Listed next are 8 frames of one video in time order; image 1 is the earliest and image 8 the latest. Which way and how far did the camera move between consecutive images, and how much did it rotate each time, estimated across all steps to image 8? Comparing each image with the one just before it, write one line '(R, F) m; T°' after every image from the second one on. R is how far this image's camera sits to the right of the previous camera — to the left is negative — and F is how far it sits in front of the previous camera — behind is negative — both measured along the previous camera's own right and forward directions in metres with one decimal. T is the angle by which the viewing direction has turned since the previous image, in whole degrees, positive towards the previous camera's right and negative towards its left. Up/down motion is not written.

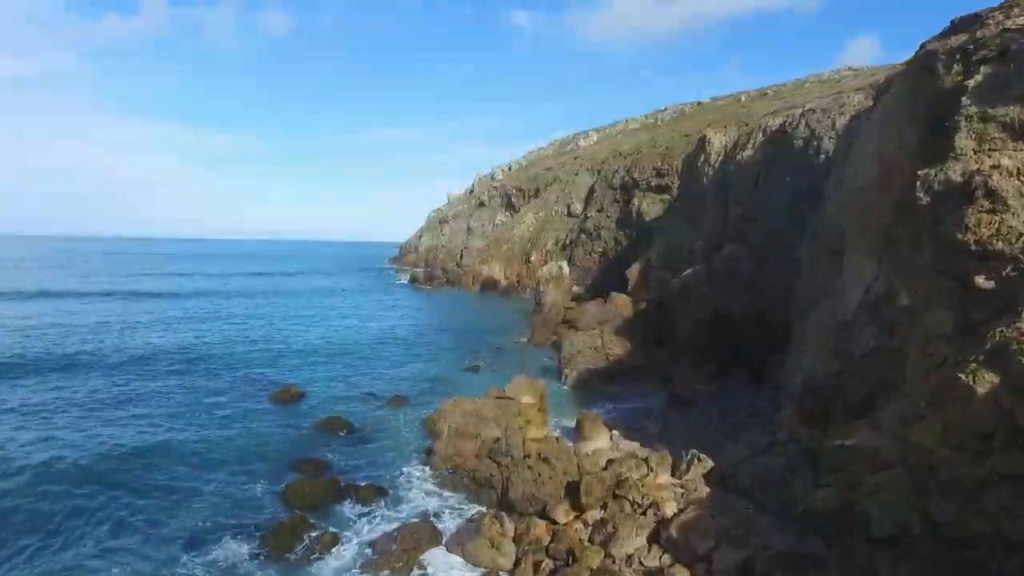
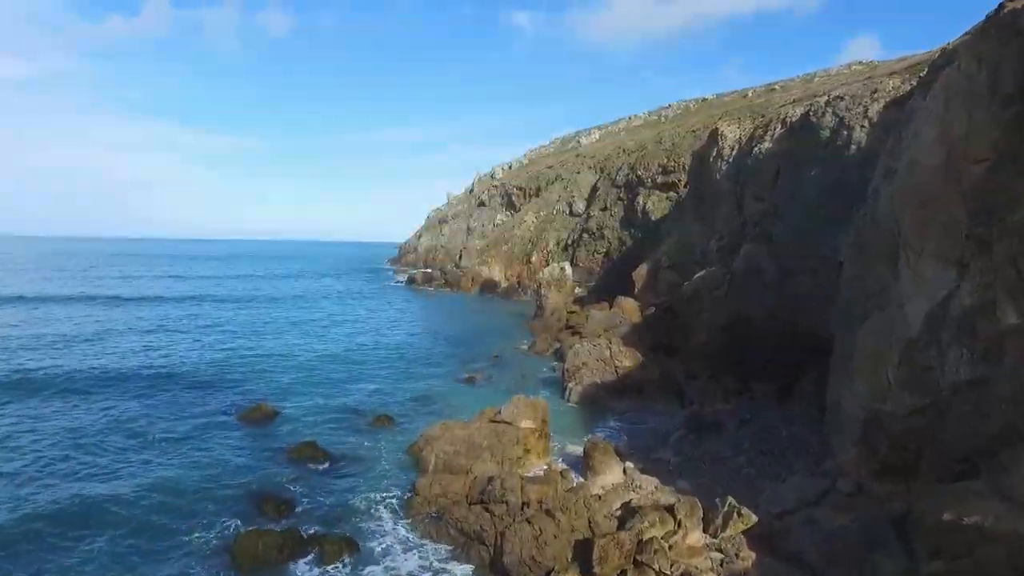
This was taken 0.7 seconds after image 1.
(+0.1, +2.7) m; 0°
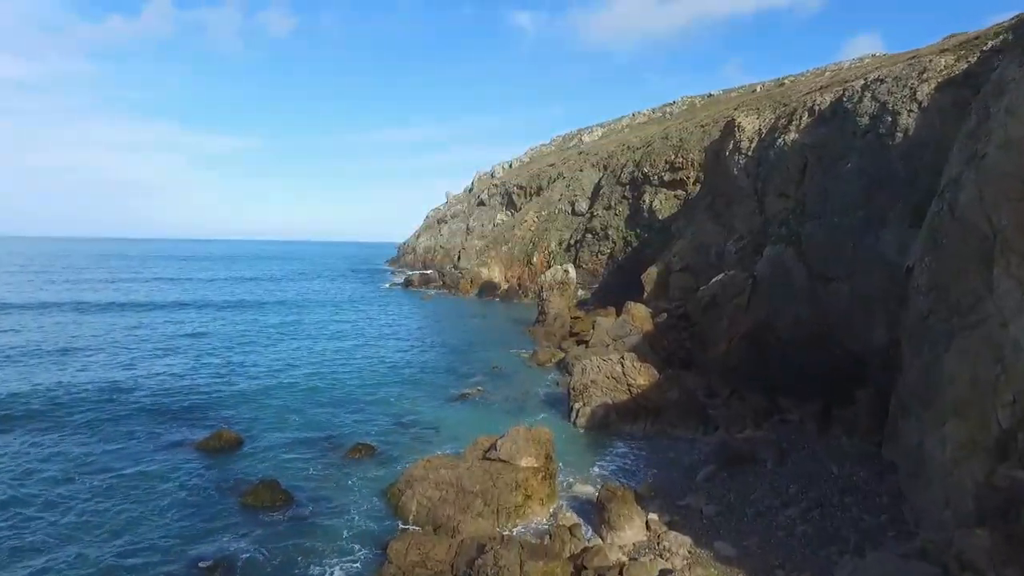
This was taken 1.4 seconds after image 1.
(+0.1, +3.0) m; 0°
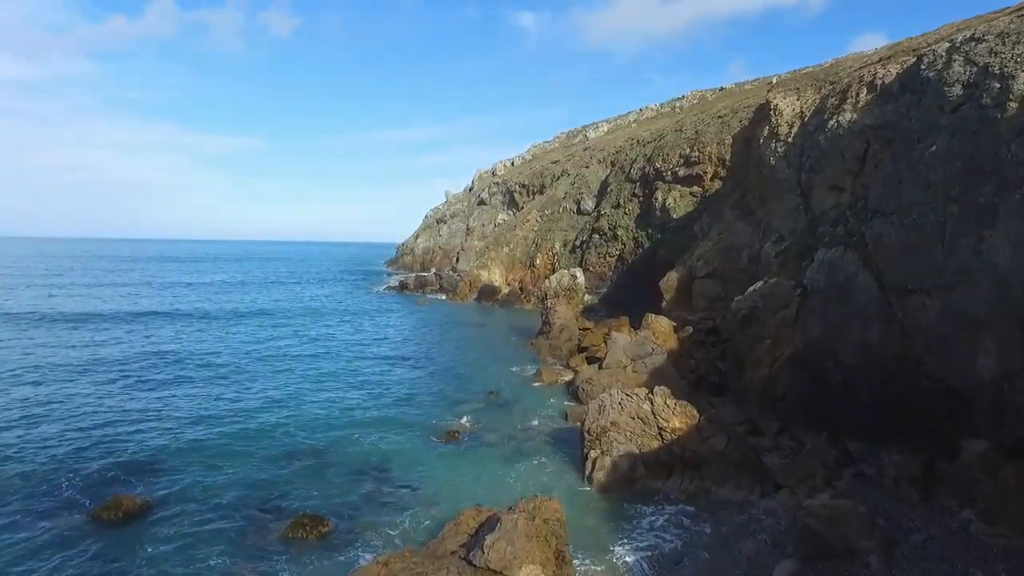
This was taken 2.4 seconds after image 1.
(+0.1, +4.9) m; 0°
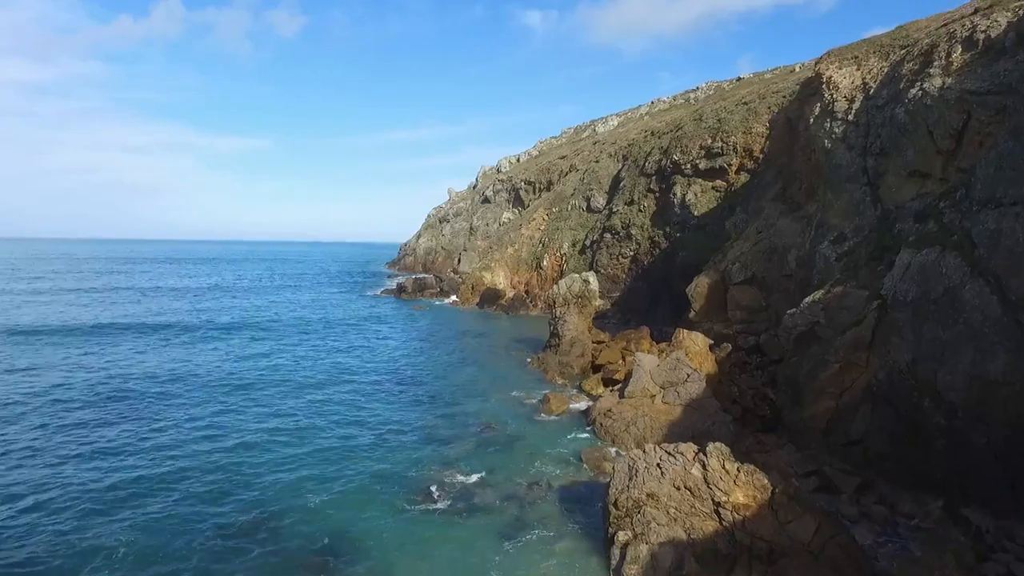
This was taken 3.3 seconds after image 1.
(+0.2, +5.0) m; -1°
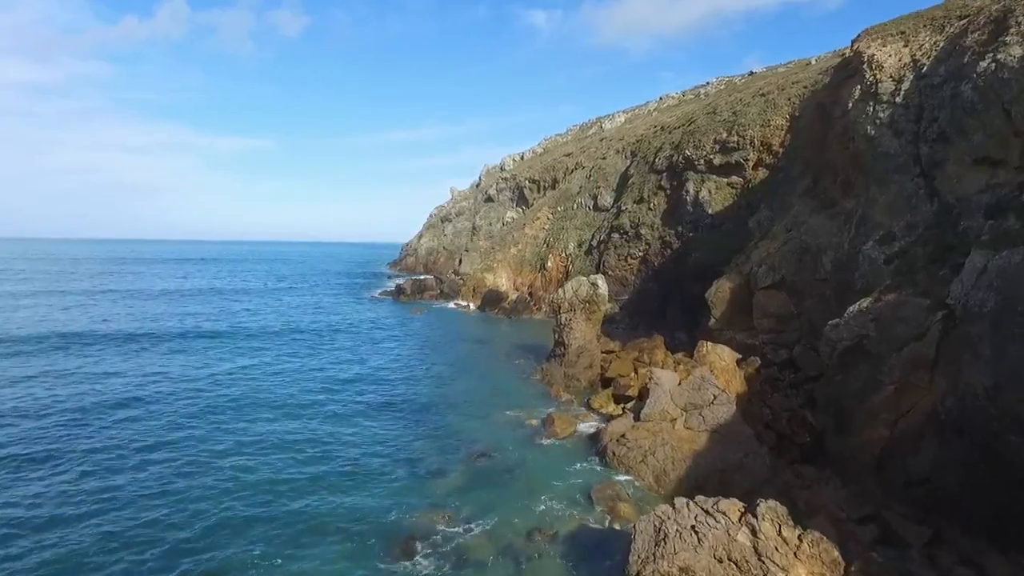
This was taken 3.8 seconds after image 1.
(+0.2, +2.9) m; 0°
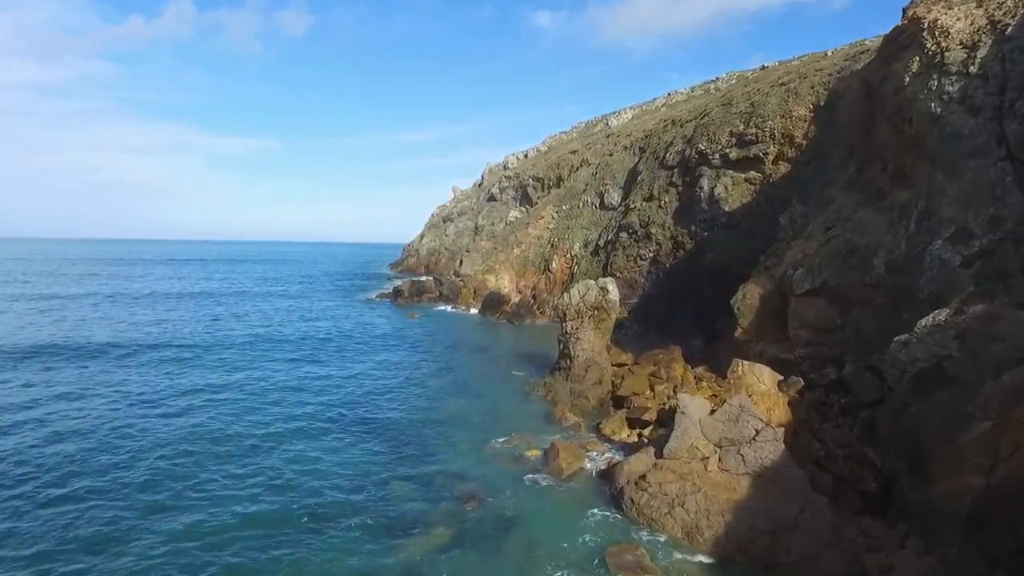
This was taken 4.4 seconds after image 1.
(+0.2, +3.5) m; 0°
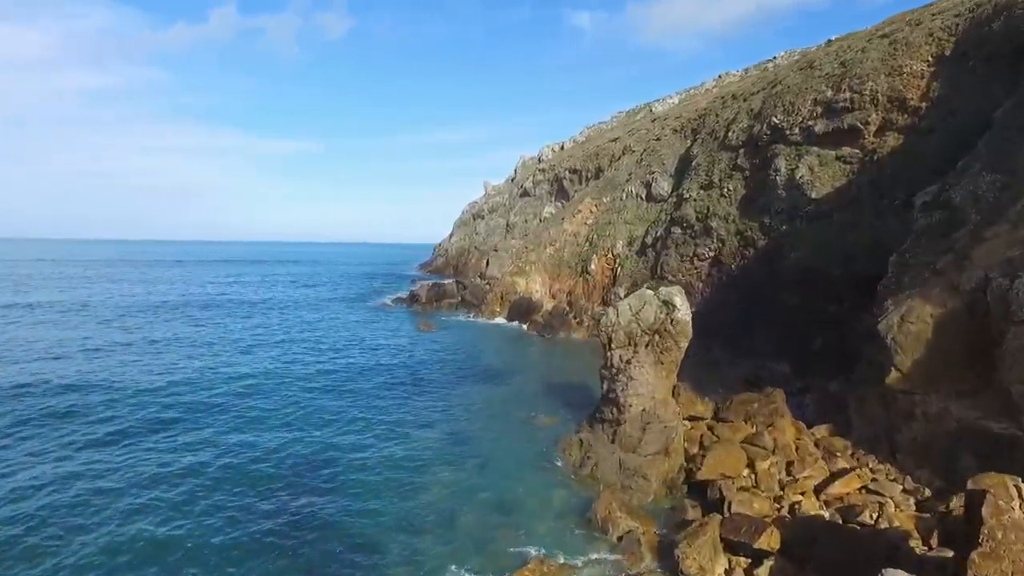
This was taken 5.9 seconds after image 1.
(+0.5, +9.3) m; -3°
